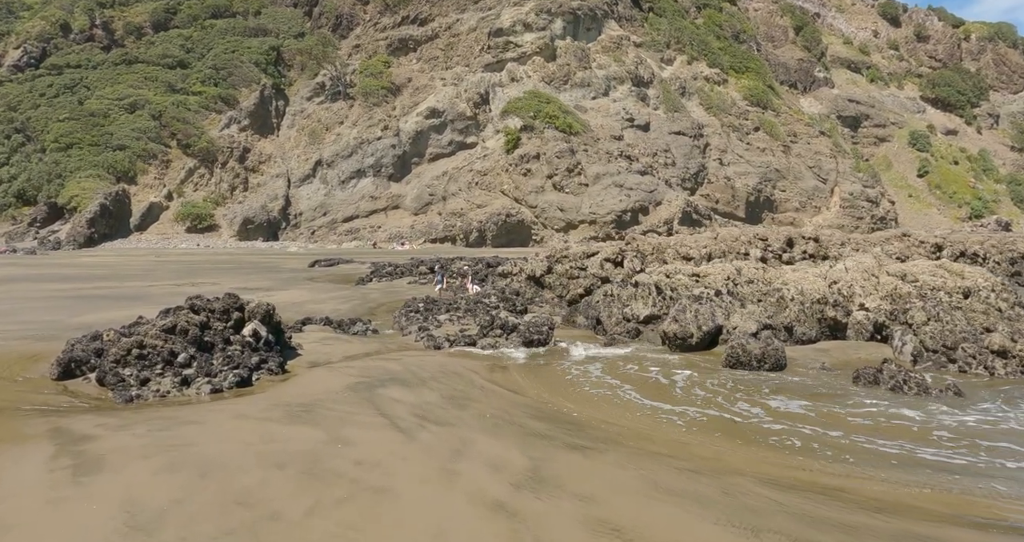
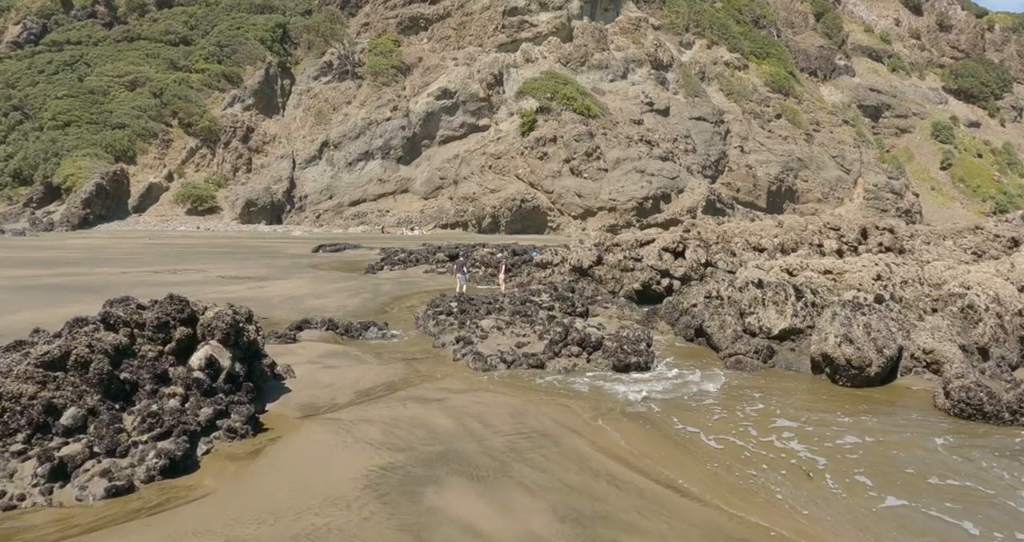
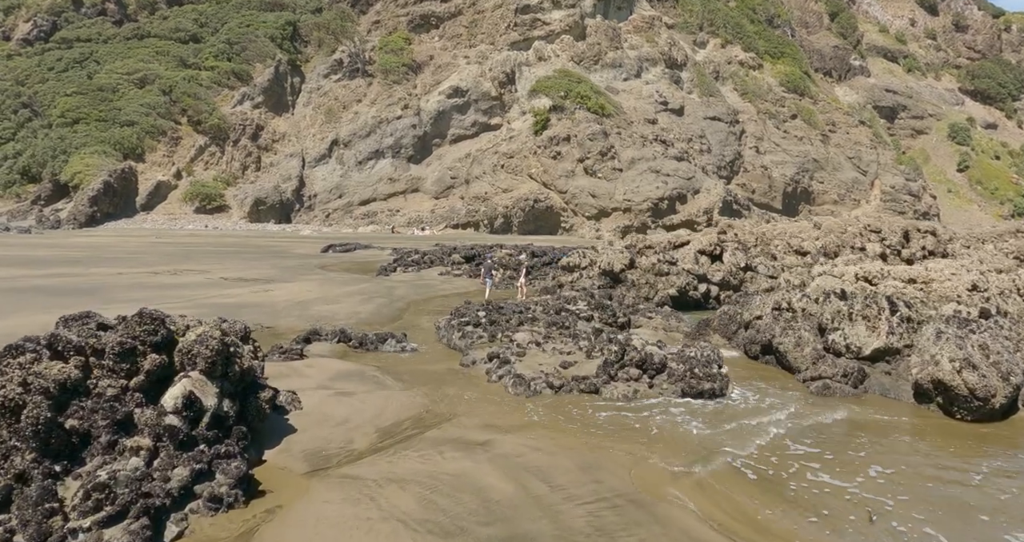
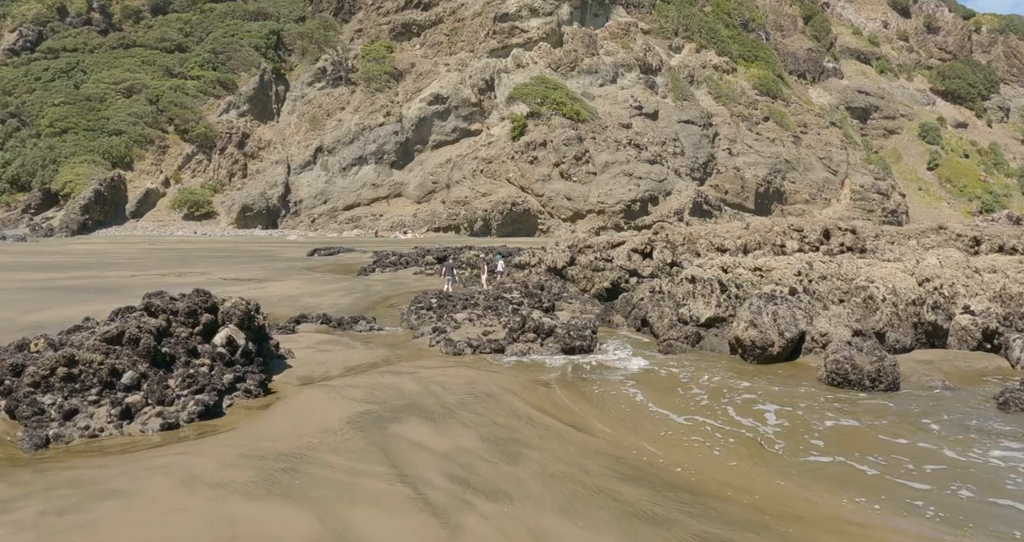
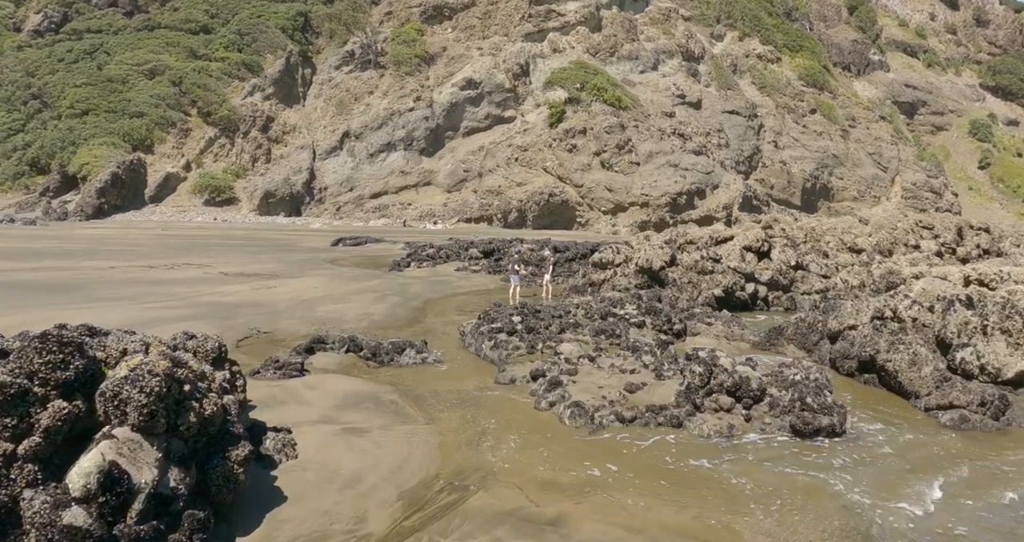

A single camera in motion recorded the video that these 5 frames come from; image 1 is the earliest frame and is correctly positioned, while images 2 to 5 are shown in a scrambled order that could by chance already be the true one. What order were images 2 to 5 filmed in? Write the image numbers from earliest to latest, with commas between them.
4, 2, 3, 5
